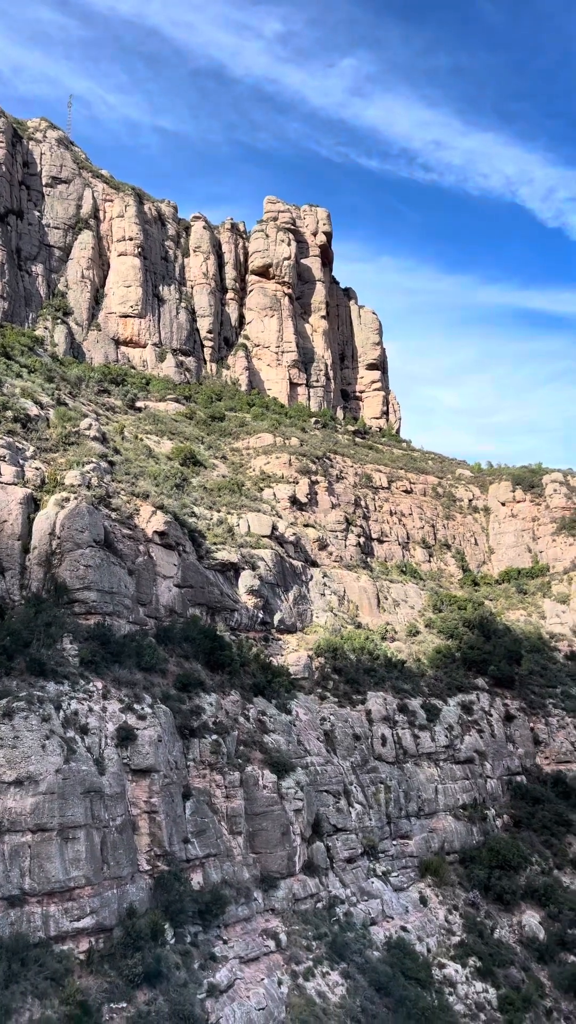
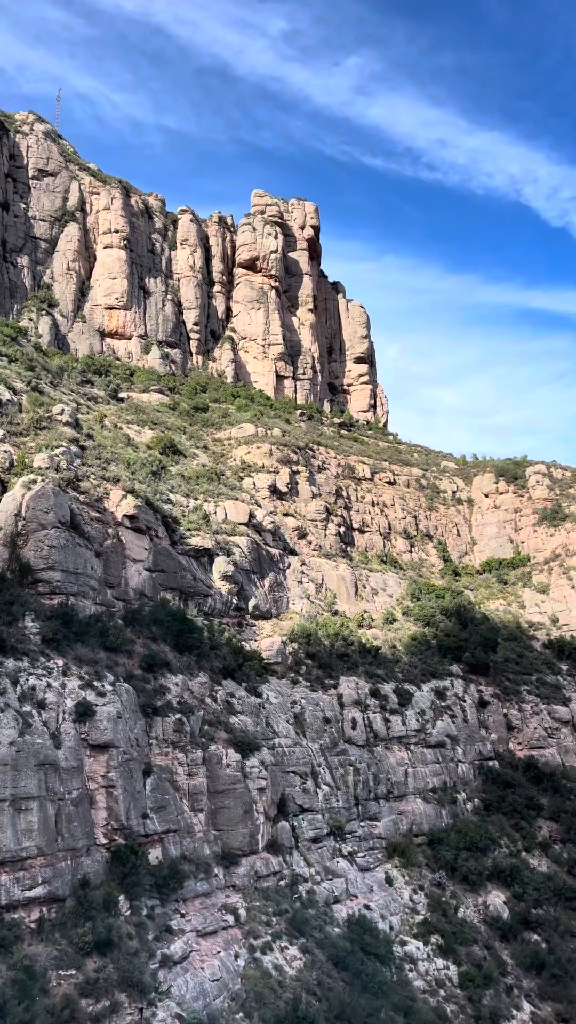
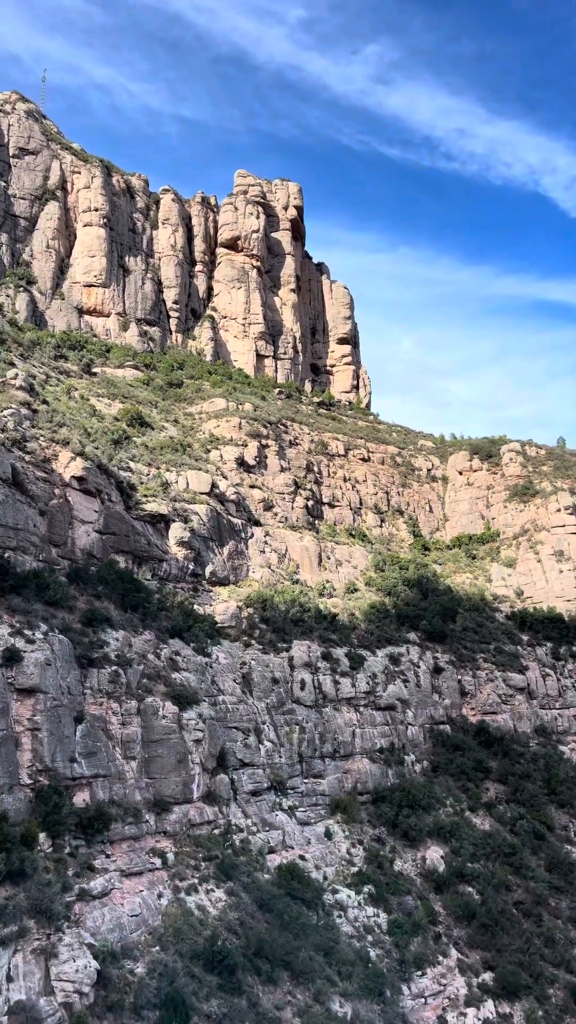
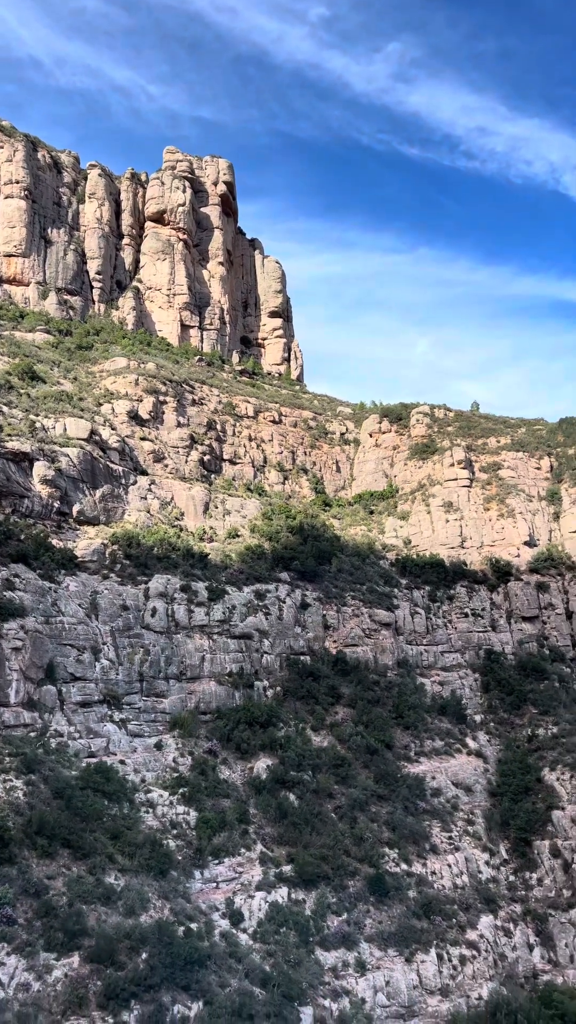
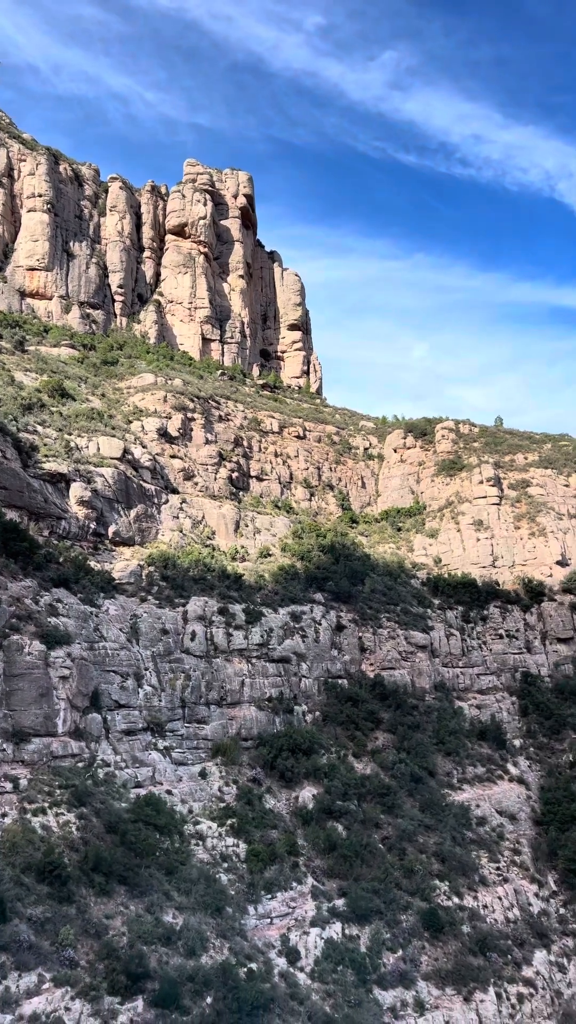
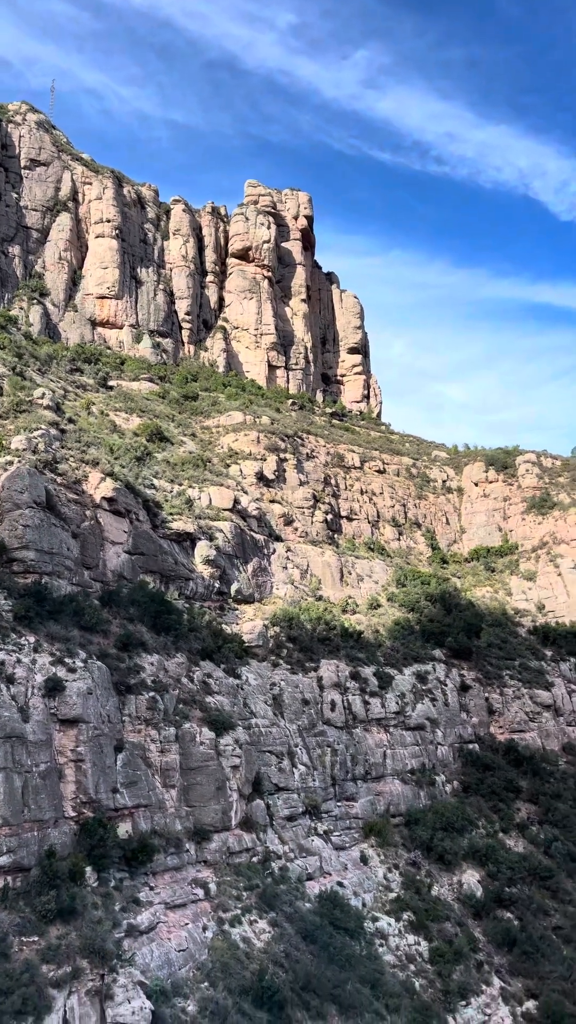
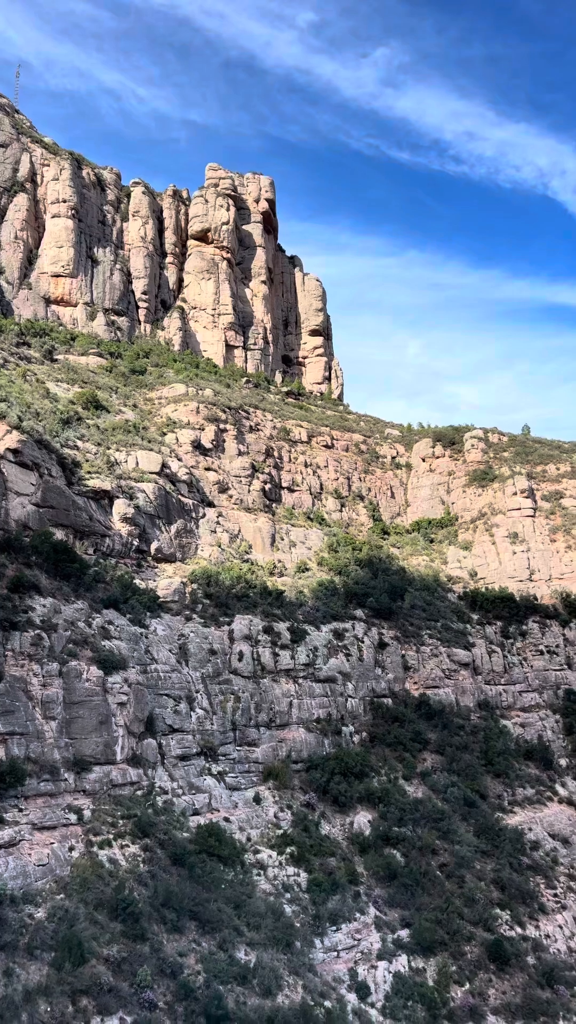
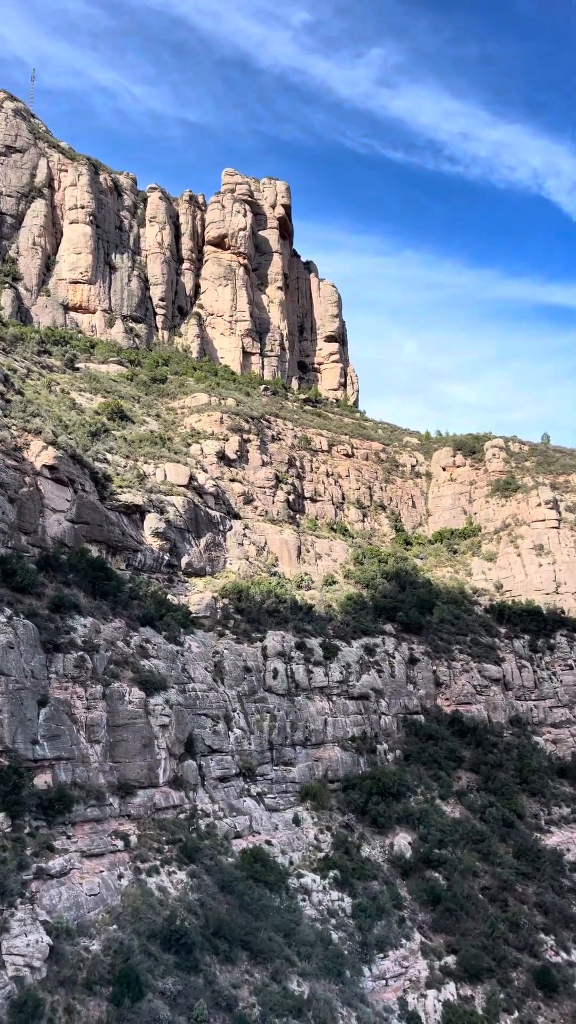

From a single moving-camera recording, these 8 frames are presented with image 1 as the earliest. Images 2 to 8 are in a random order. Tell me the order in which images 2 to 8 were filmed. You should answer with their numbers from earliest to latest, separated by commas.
2, 6, 3, 8, 7, 5, 4
